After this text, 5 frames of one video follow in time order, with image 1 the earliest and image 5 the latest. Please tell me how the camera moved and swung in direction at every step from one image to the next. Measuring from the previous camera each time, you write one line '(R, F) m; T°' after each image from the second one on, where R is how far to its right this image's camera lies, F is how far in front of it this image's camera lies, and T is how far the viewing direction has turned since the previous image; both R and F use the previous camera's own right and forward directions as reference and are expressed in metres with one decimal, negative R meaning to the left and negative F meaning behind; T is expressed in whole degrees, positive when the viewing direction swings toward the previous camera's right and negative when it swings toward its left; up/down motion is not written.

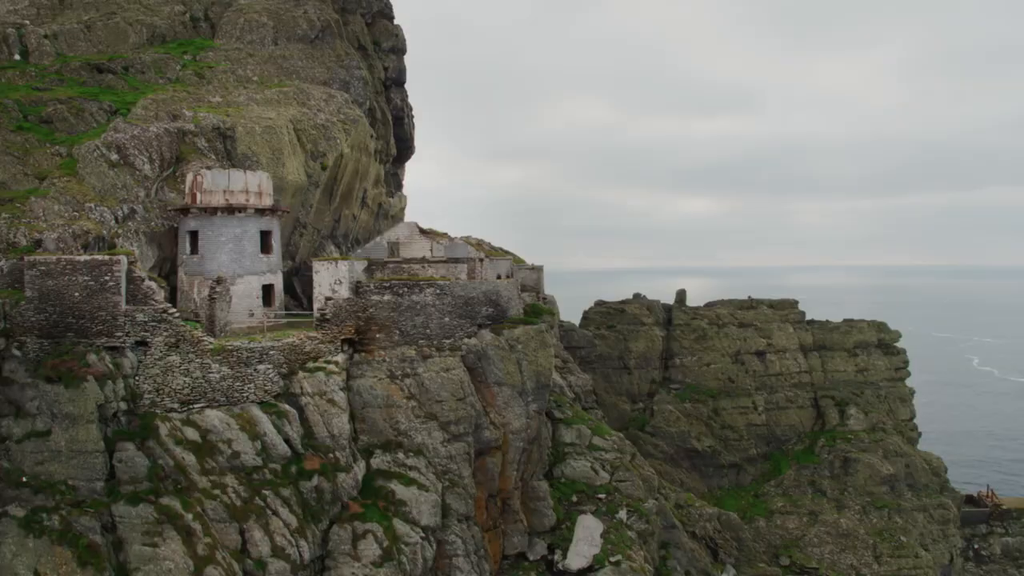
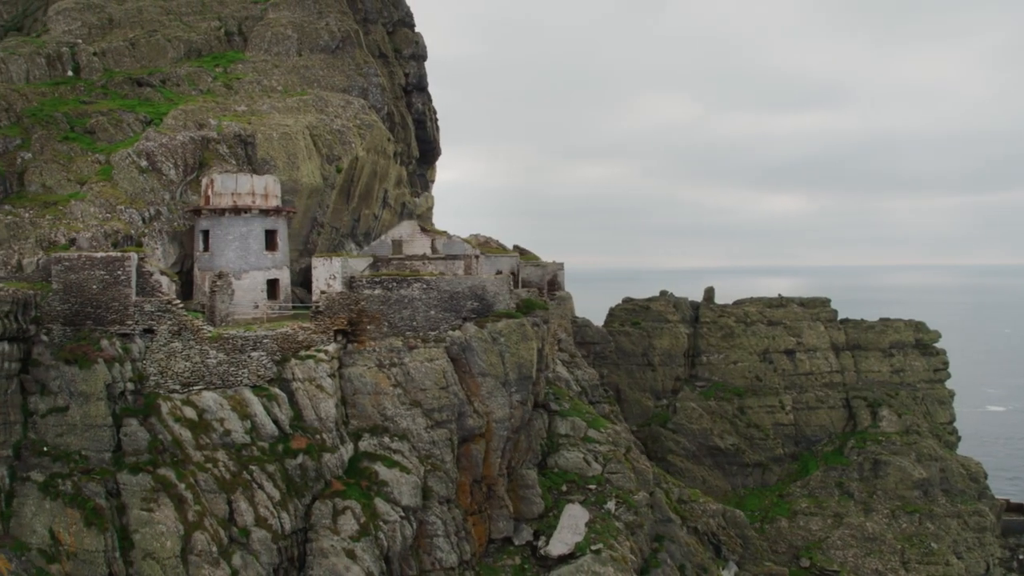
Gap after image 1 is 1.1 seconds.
(+3.3, -1.0) m; -7°
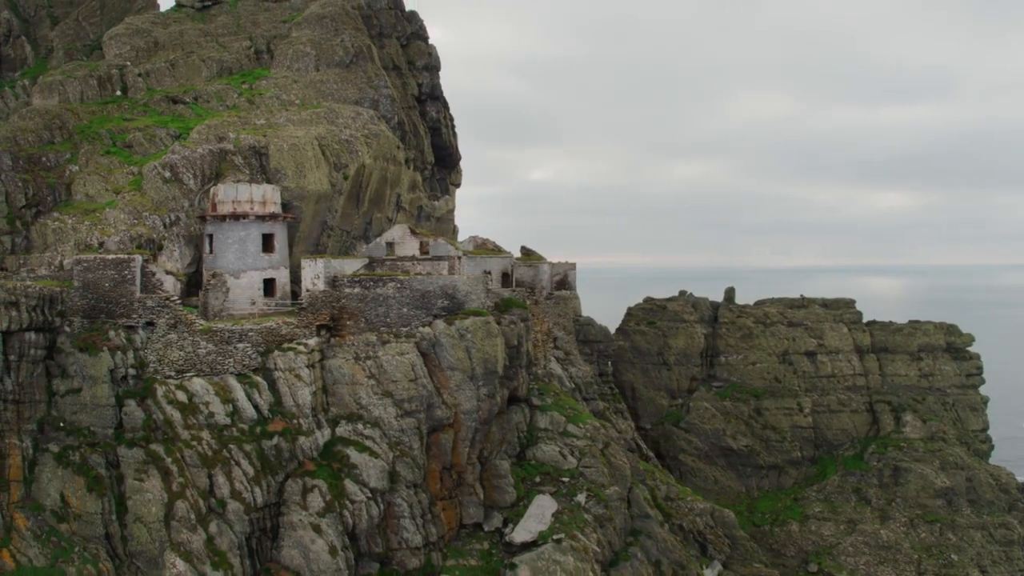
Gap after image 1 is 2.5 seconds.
(+4.6, -1.1) m; -8°
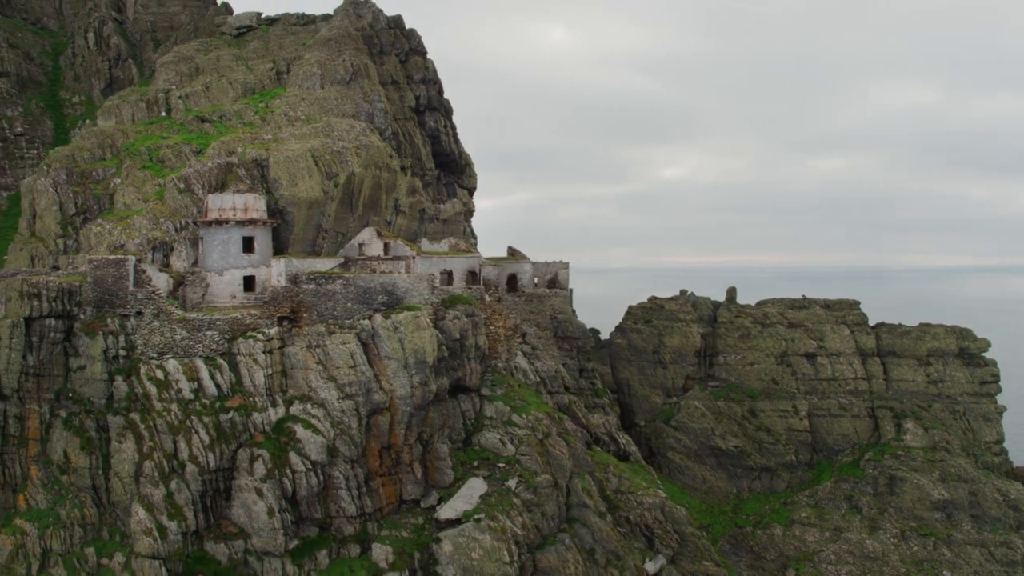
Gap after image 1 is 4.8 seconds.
(+8.0, -1.2) m; -12°
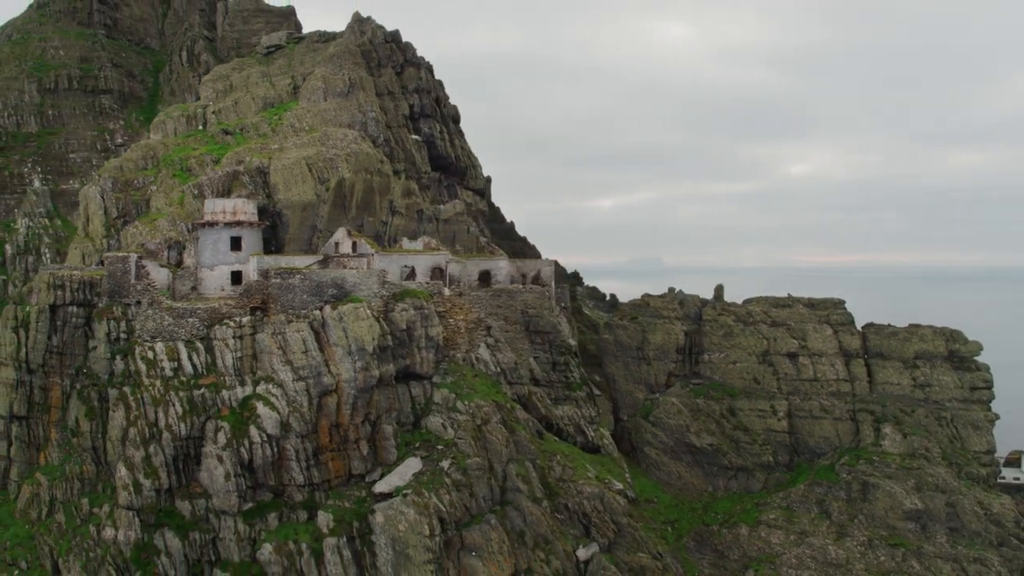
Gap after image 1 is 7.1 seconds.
(+8.5, -0.8) m; -12°
